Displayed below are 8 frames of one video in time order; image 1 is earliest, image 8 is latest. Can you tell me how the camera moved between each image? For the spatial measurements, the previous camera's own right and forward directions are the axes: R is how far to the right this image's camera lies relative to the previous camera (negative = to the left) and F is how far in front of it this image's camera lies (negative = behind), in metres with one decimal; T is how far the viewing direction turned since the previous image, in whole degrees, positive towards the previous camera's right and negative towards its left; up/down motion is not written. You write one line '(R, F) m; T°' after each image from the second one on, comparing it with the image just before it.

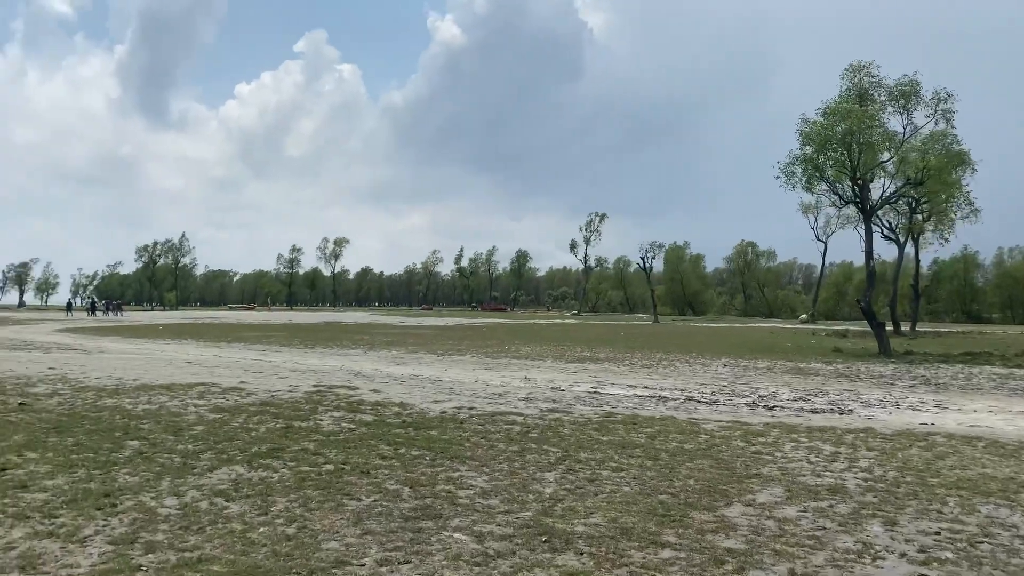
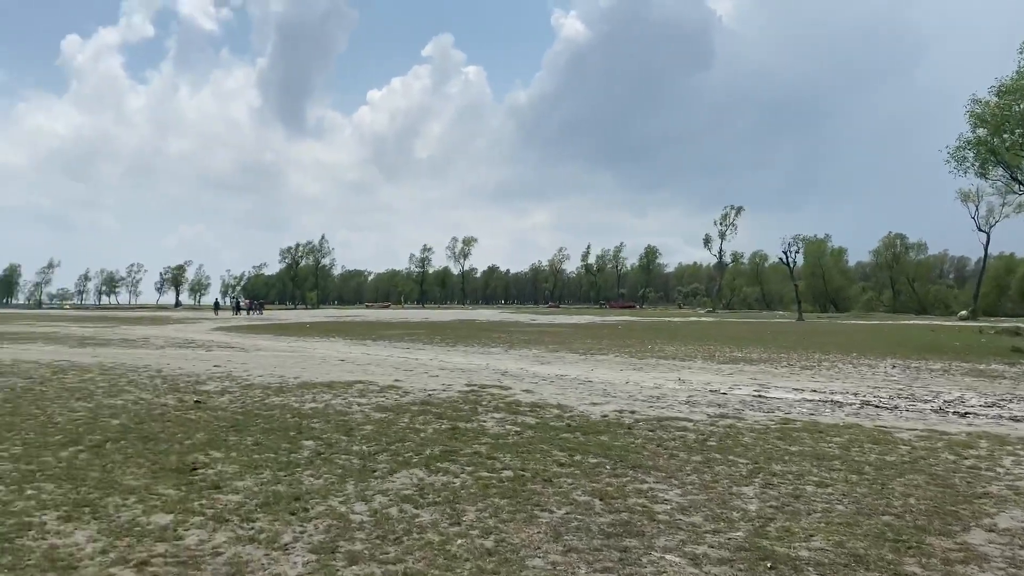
(-0.6, +0.4) m; -9°
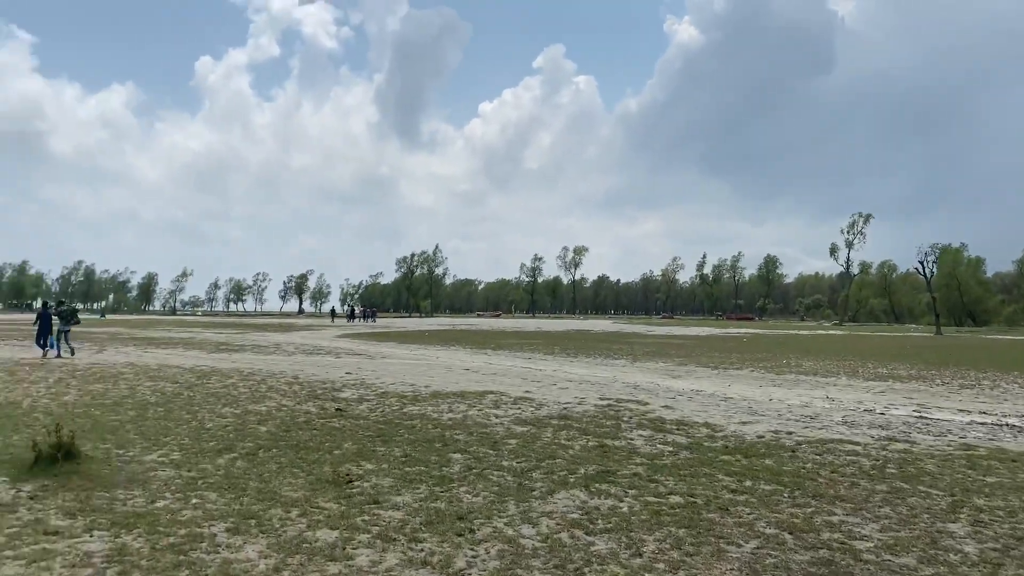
(-0.5, +0.4) m; -7°
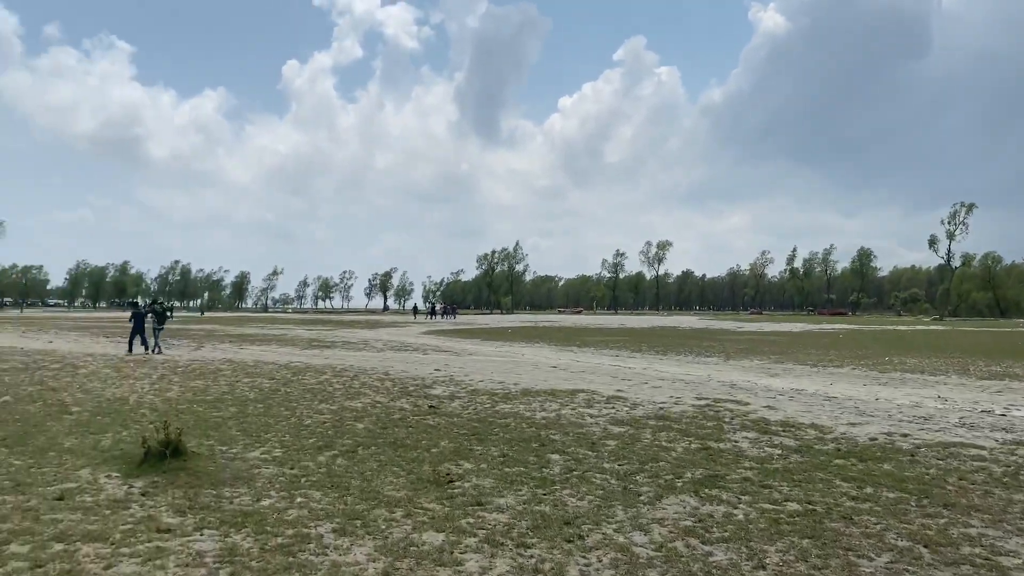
(-0.2, +0.2) m; -5°
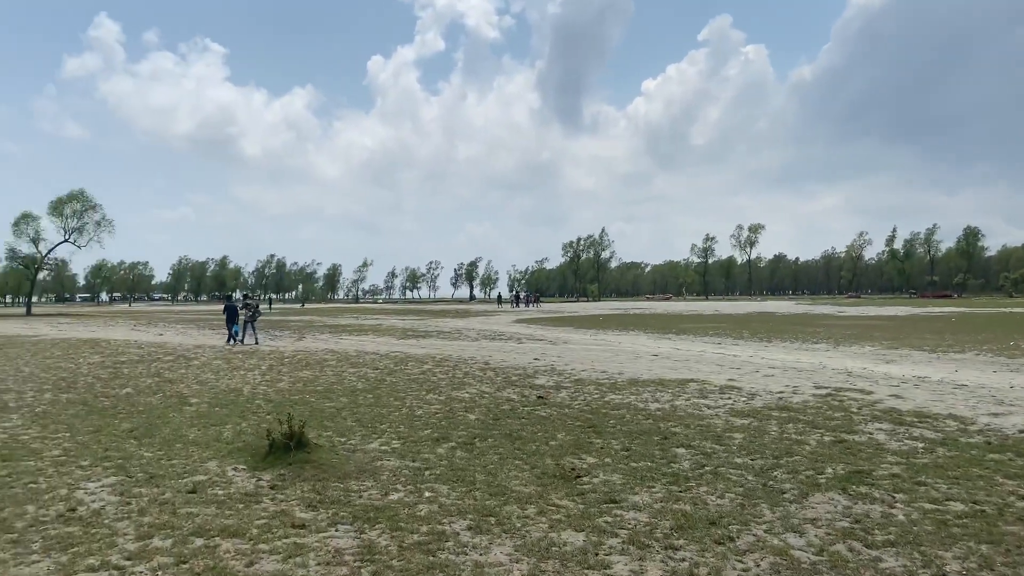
(-0.4, +0.3) m; -6°
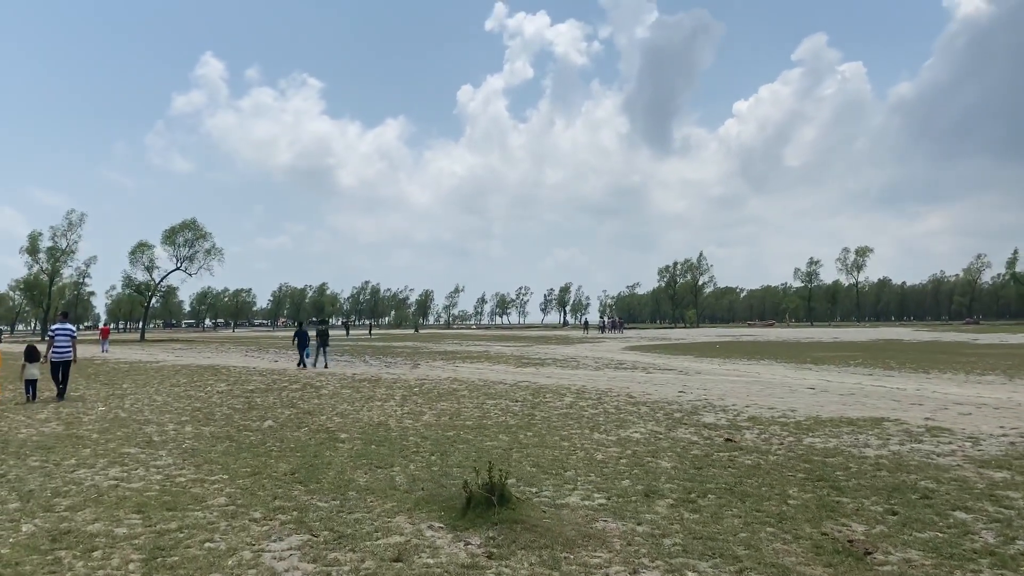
(-1.3, +1.3) m; -6°
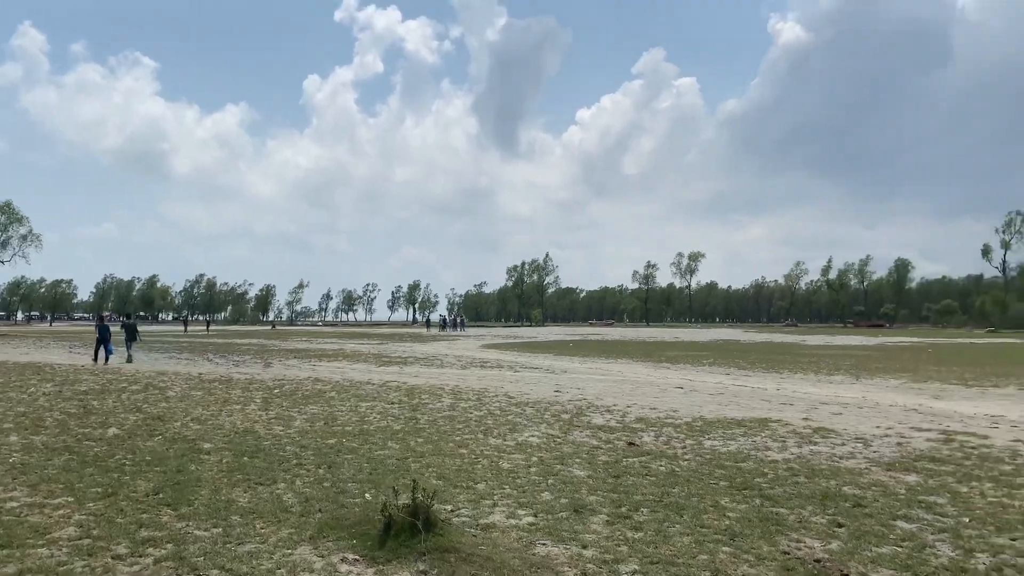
(-0.6, +1.0) m; +10°
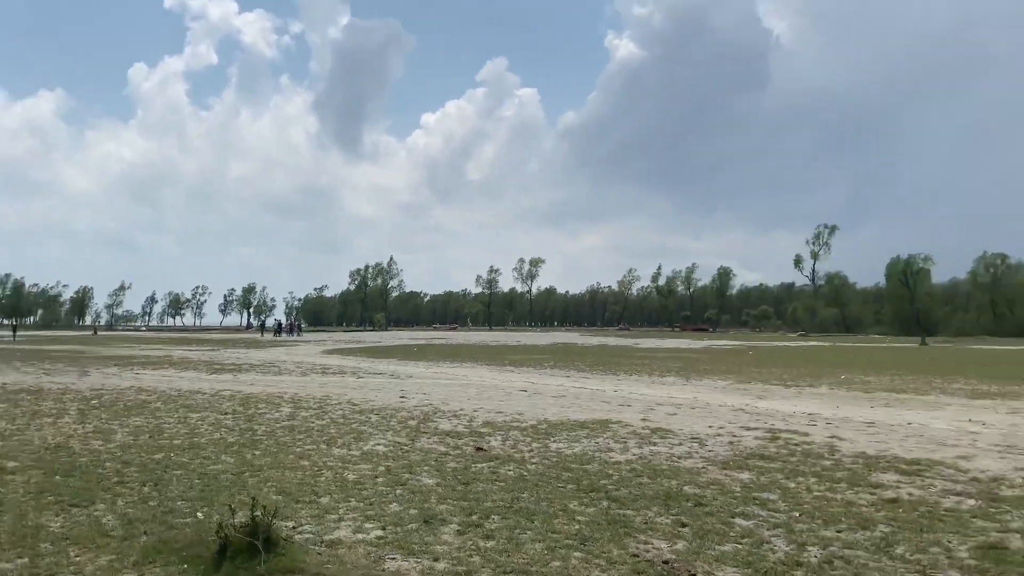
(-0.1, +0.2) m; +11°
